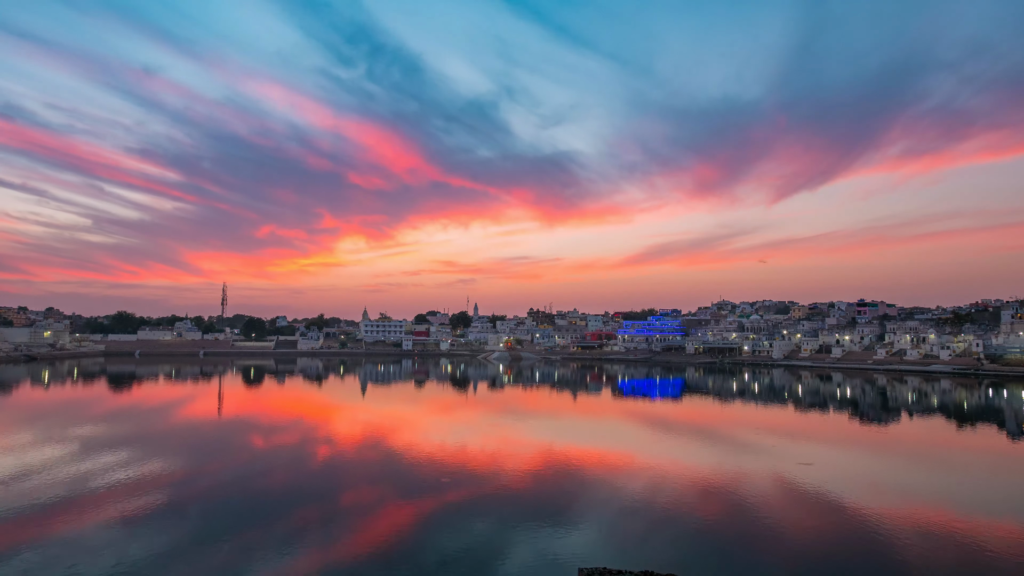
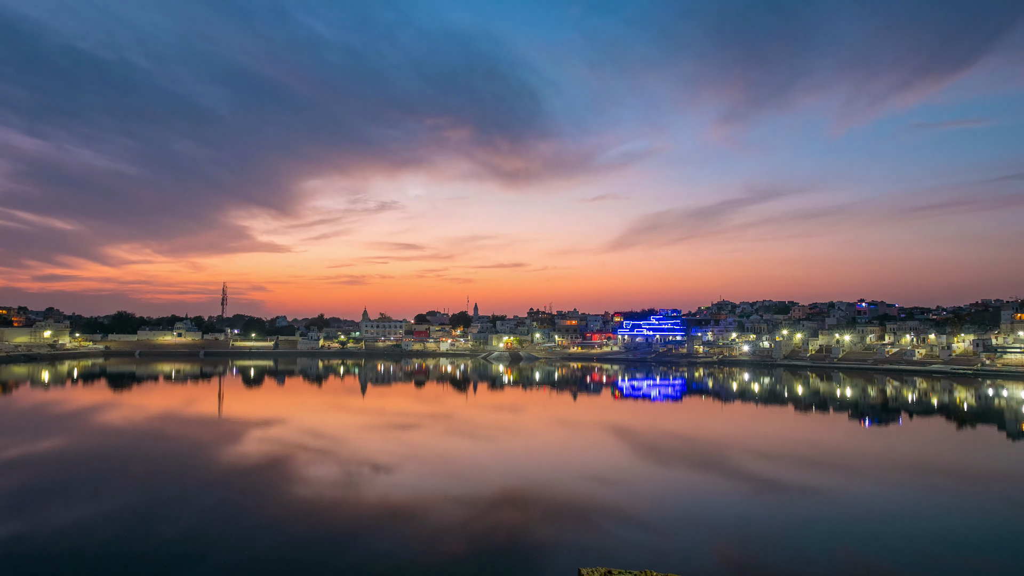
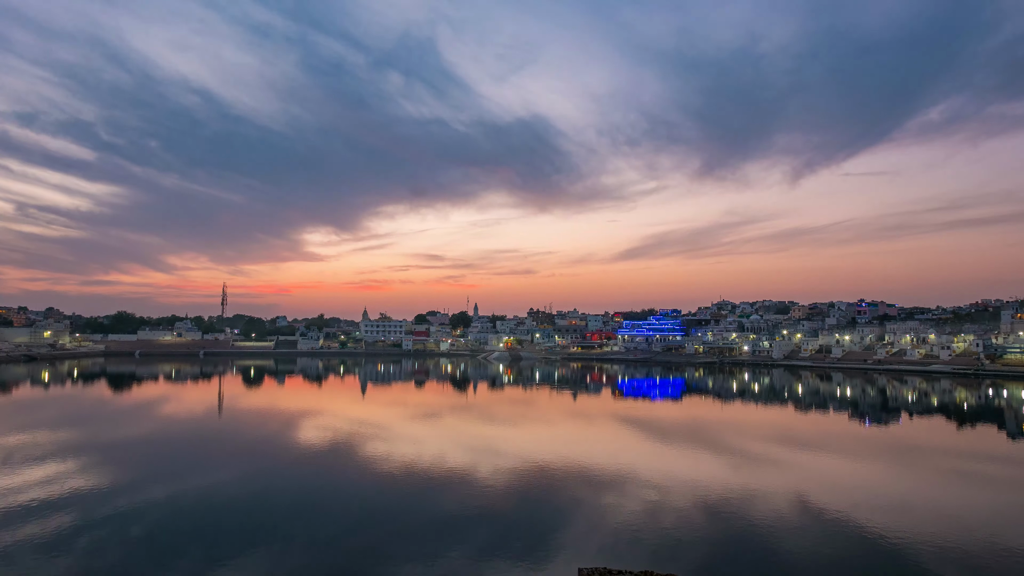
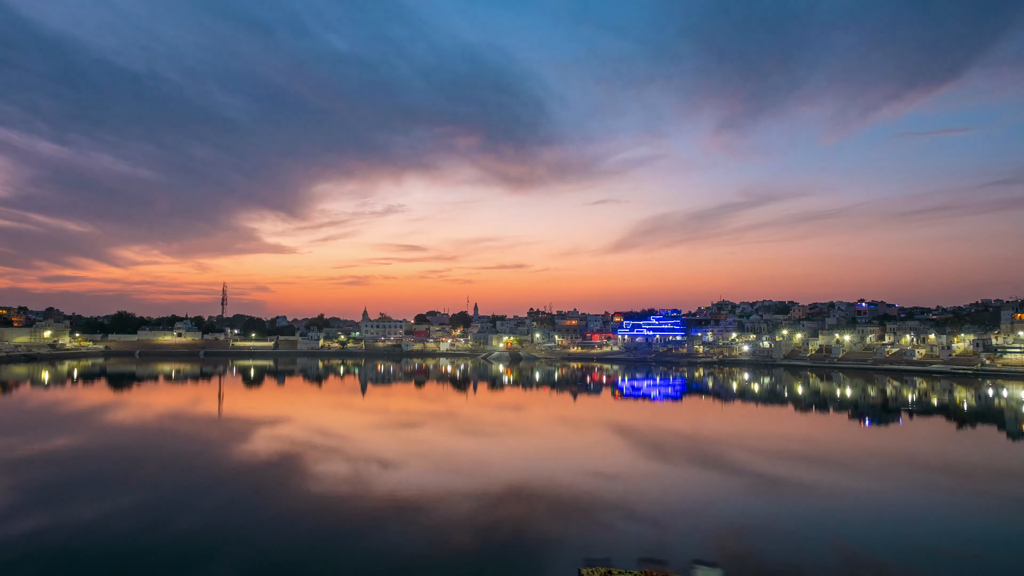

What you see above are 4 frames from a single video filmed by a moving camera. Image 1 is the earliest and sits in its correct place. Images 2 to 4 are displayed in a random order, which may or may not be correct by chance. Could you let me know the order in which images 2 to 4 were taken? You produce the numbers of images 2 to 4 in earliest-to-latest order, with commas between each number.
3, 4, 2
